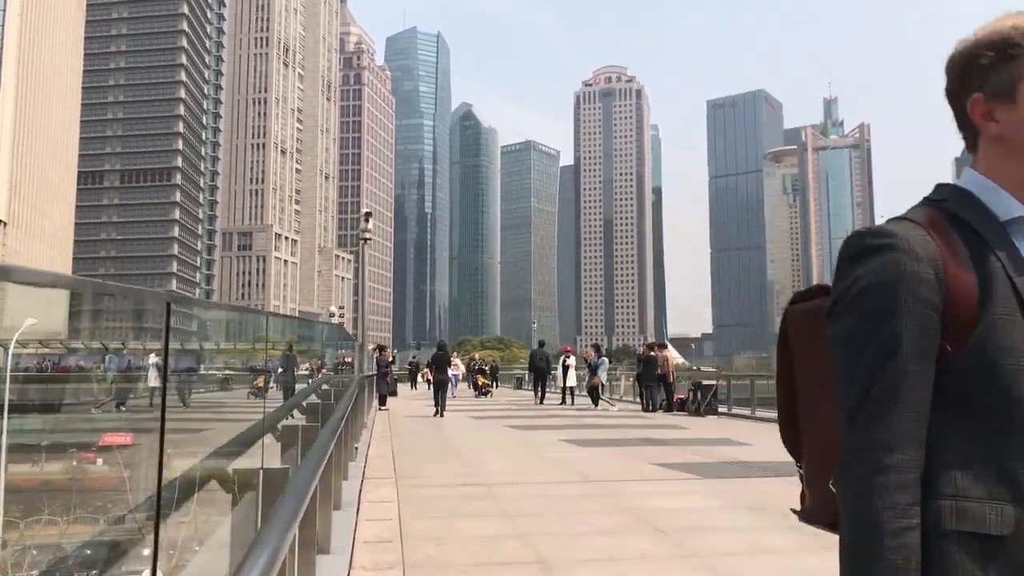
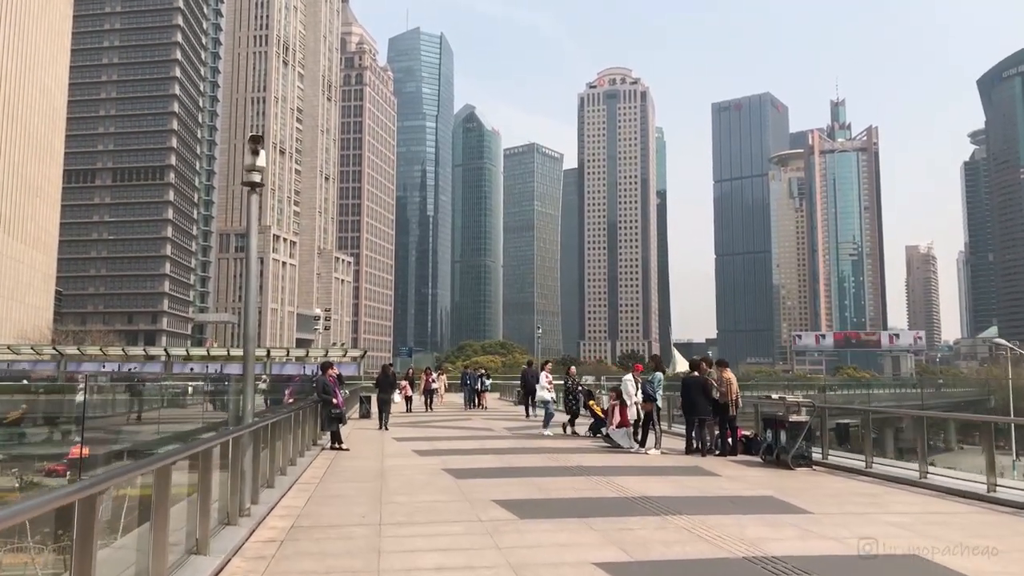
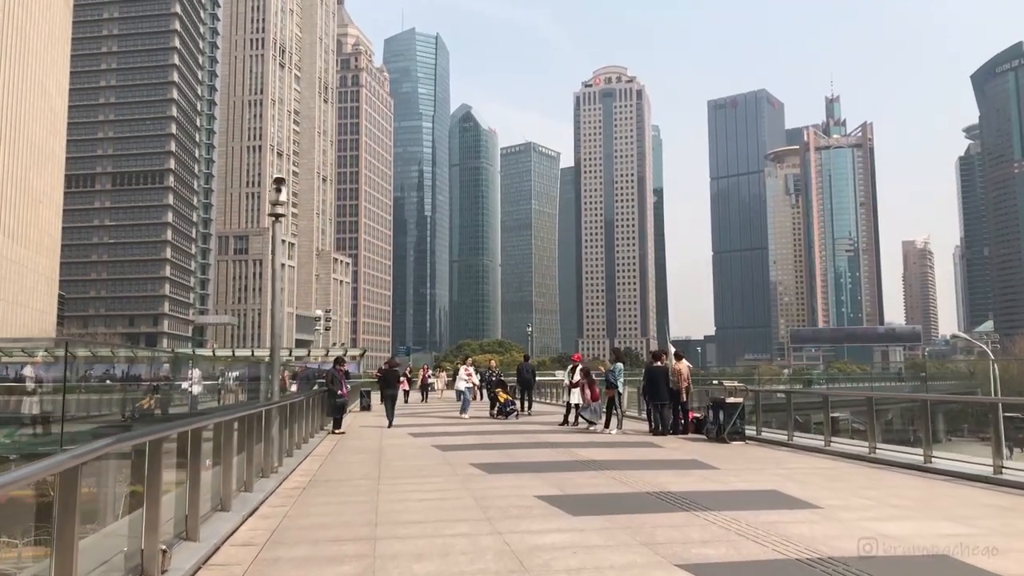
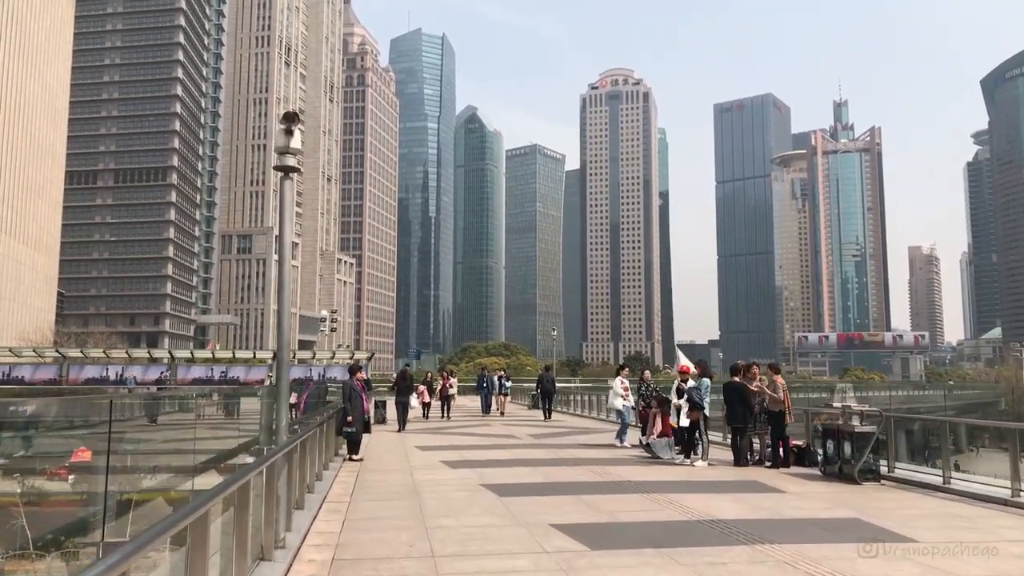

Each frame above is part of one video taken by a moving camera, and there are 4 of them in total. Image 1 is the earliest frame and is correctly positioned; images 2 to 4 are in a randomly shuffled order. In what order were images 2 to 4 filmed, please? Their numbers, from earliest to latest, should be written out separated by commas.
3, 2, 4
